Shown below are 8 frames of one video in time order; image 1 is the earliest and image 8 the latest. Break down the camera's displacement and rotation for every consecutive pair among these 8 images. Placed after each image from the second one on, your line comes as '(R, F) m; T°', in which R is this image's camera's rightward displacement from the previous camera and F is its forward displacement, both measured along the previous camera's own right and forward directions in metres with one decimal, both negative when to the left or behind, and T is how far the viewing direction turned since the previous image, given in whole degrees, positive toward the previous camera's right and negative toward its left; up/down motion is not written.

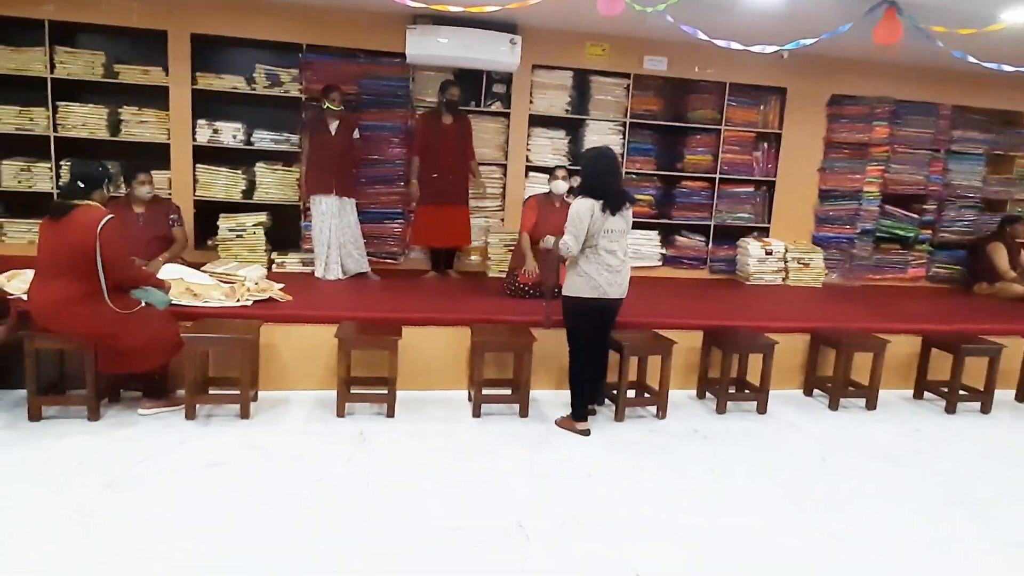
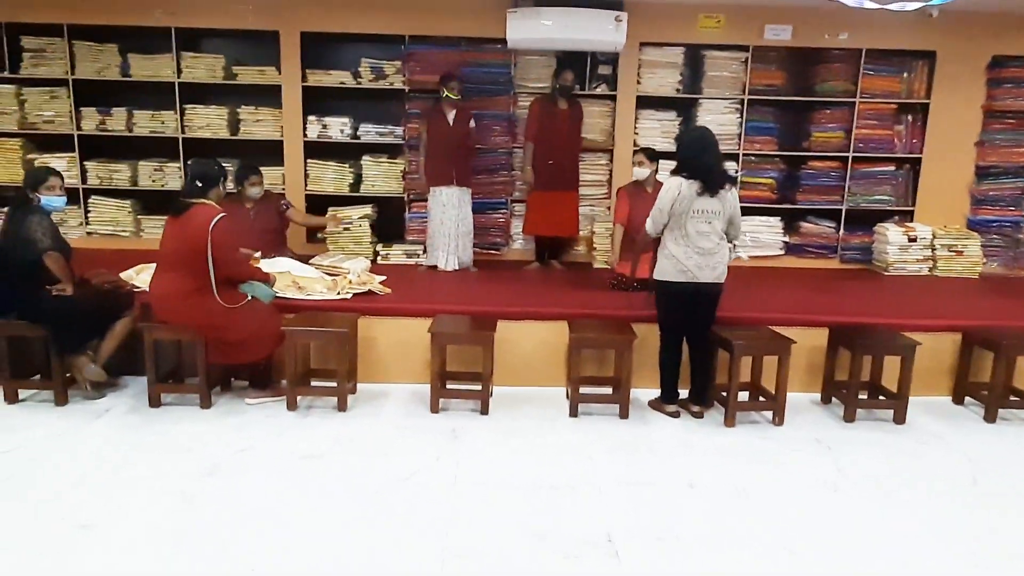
(+0.1, +0.2) m; -10°
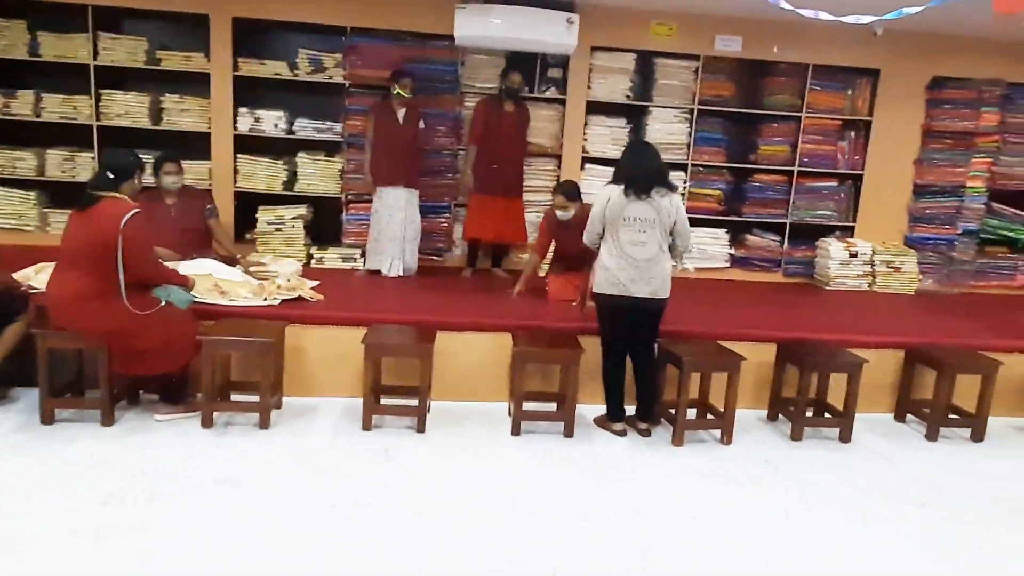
(0.0, +0.2) m; +5°
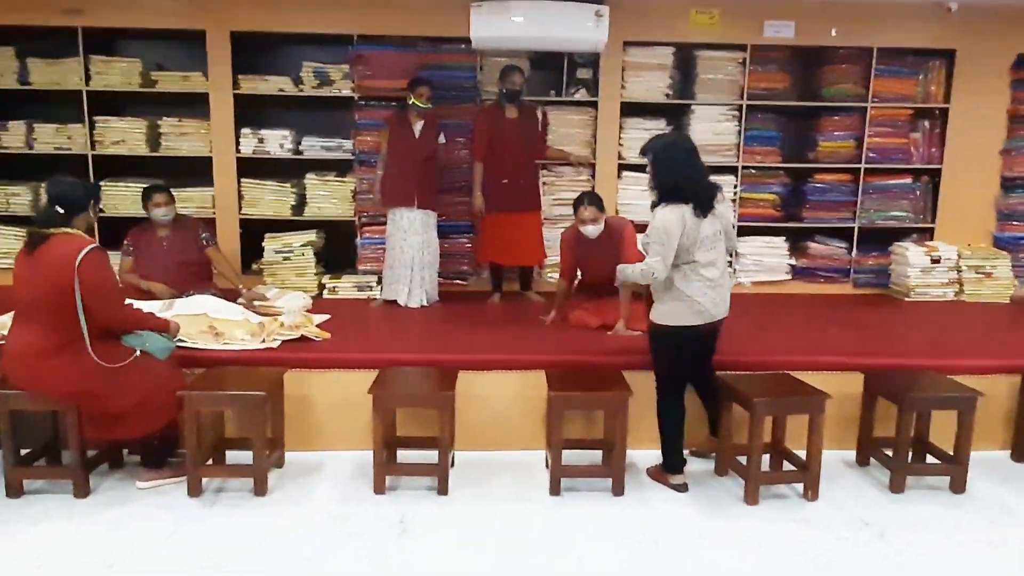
(0.0, +0.5) m; -3°
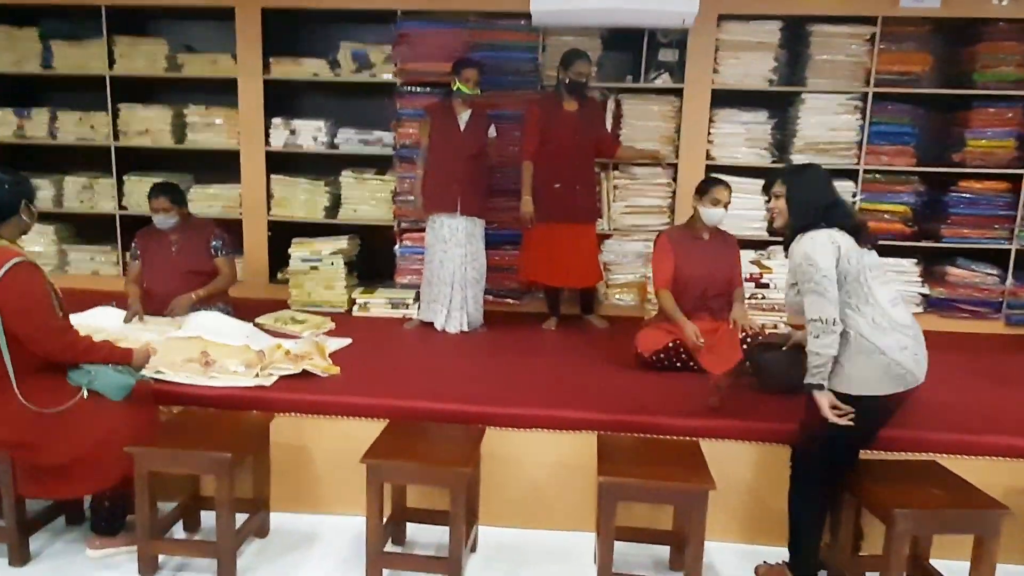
(+0.1, +0.7) m; -7°
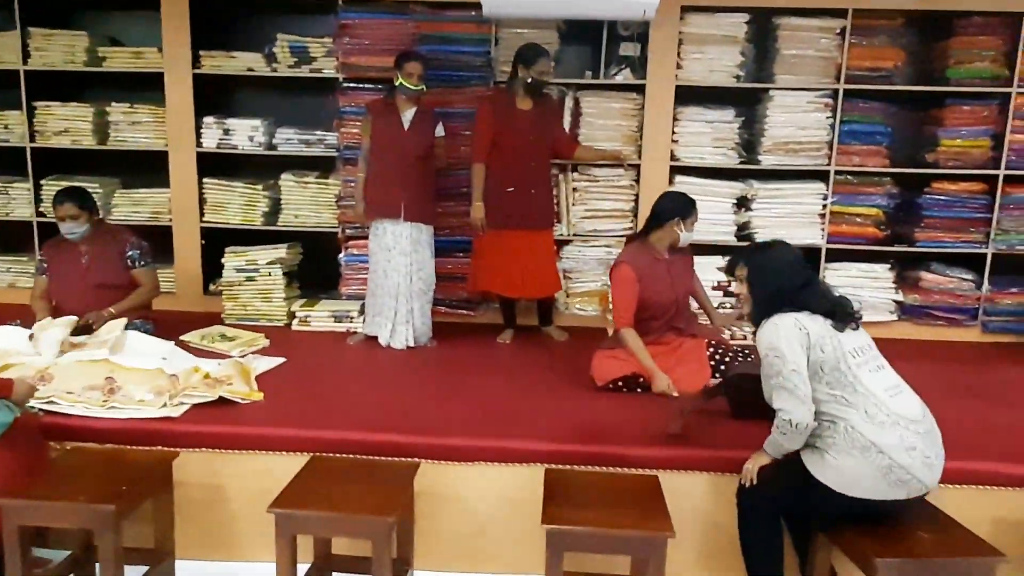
(+0.1, +0.3) m; +2°
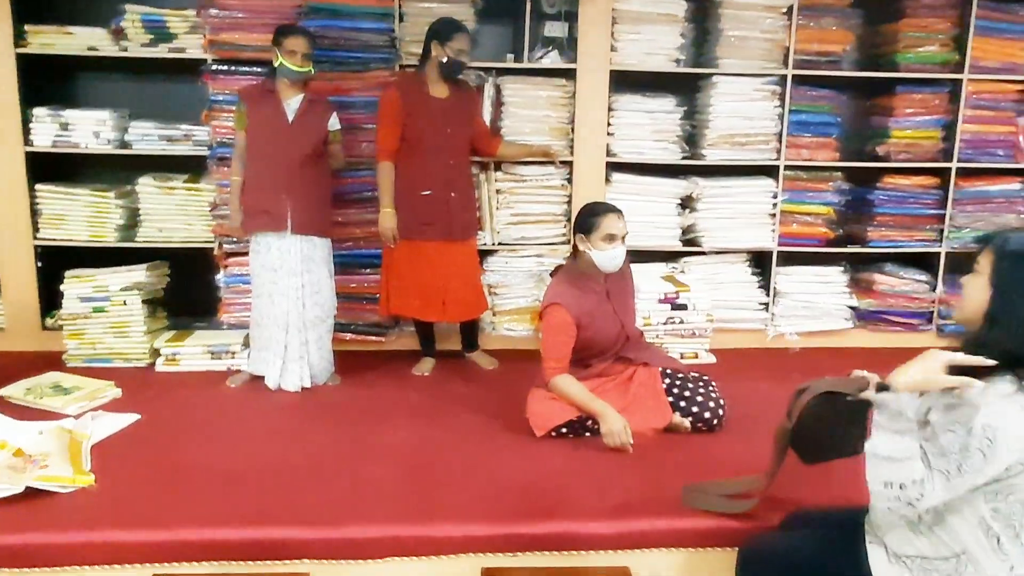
(0.0, +0.6) m; +7°
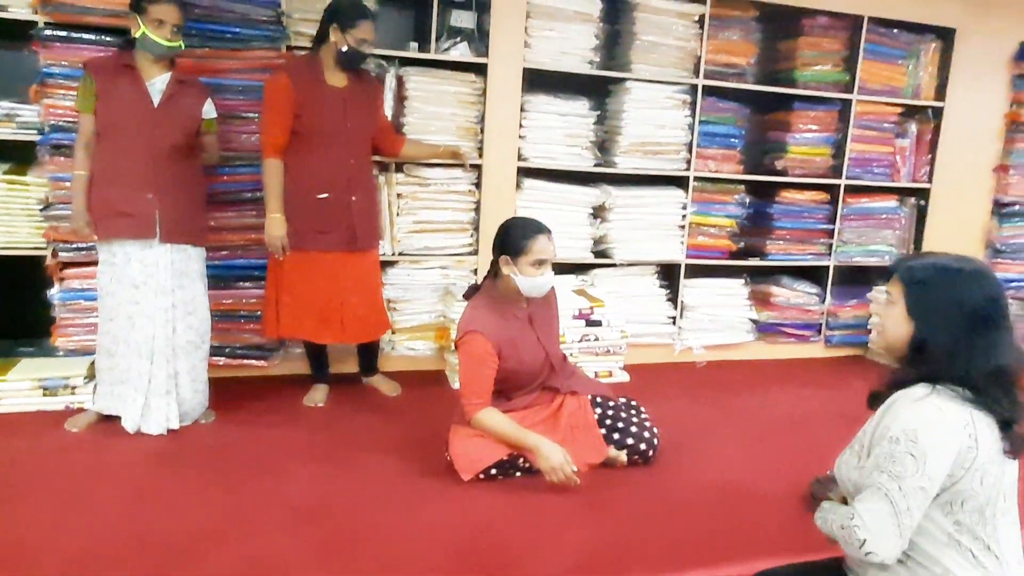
(-0.2, +0.3) m; +12°
